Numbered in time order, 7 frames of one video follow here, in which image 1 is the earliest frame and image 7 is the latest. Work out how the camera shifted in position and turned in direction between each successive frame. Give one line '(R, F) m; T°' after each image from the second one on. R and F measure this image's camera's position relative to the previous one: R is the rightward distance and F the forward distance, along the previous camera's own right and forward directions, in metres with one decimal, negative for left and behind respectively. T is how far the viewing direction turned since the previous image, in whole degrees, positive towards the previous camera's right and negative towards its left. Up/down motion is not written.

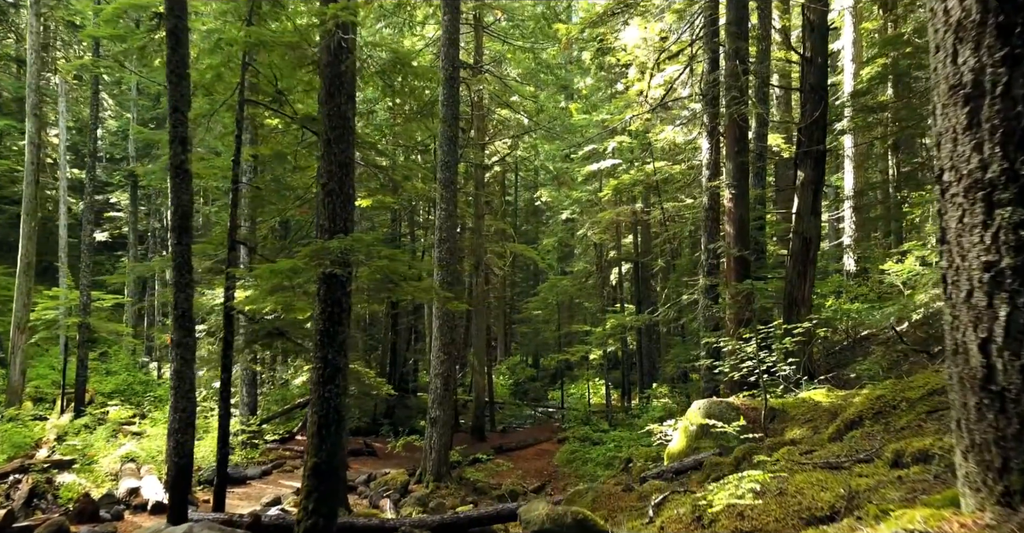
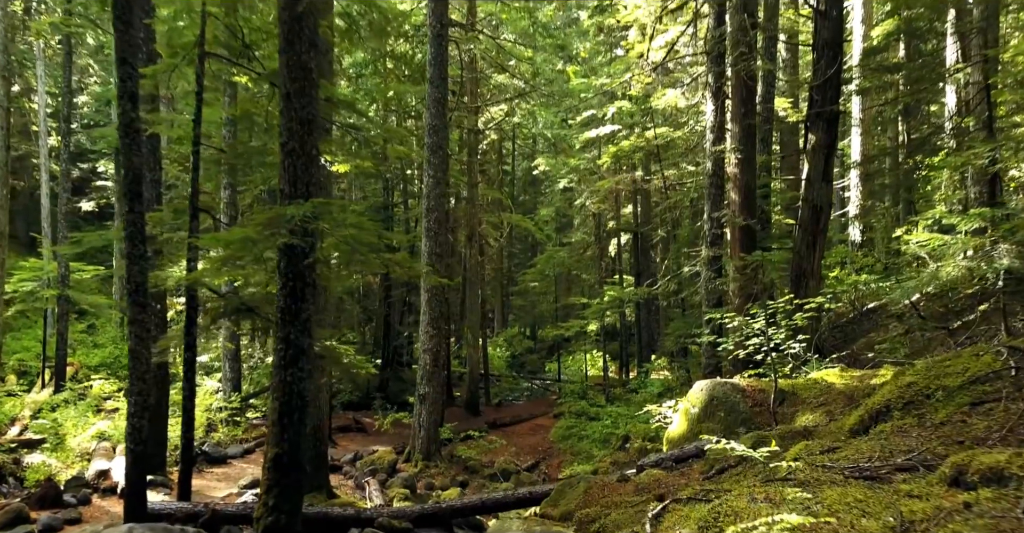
(+0.1, +0.8) m; 0°
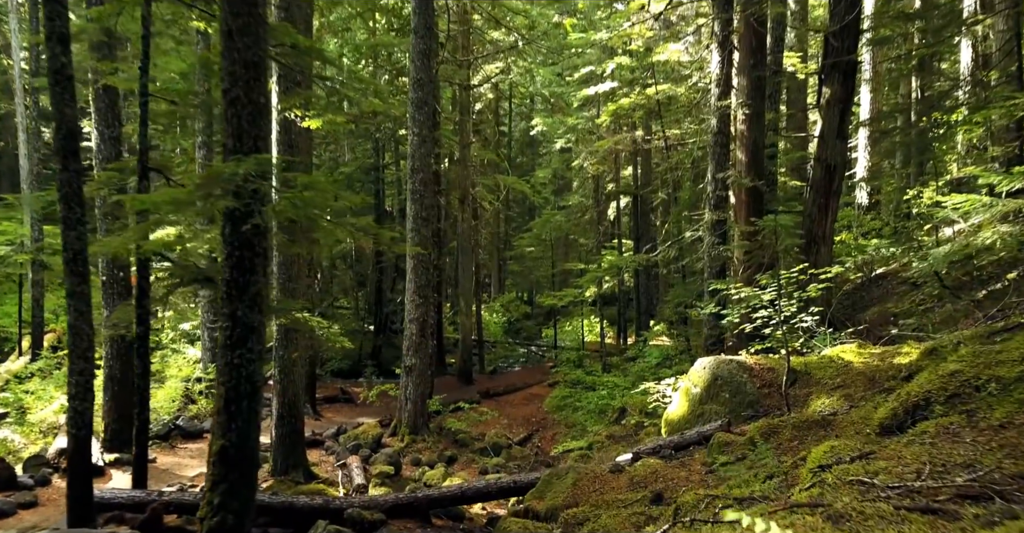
(+0.2, +0.9) m; 0°
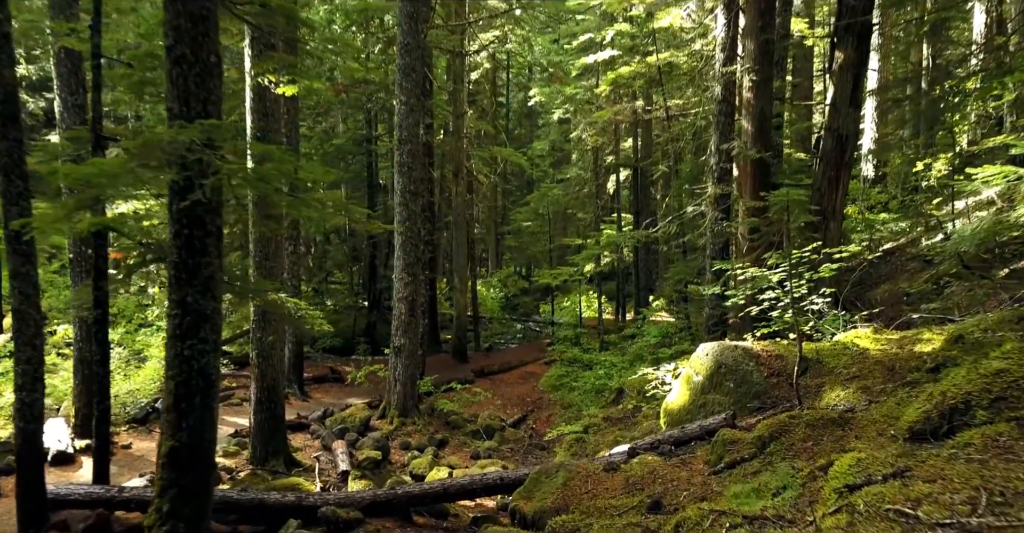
(+0.1, +0.7) m; 0°
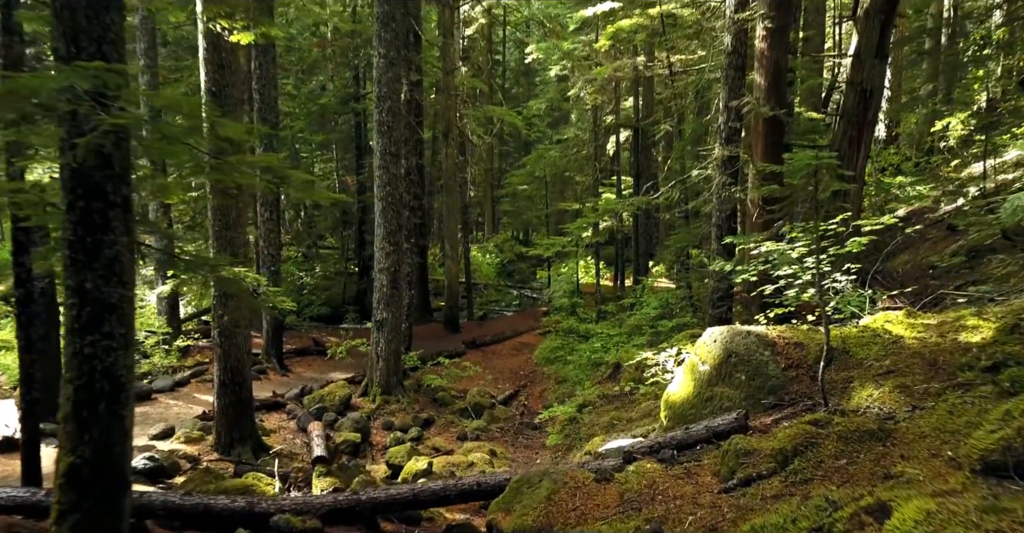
(+0.2, +1.0) m; 0°
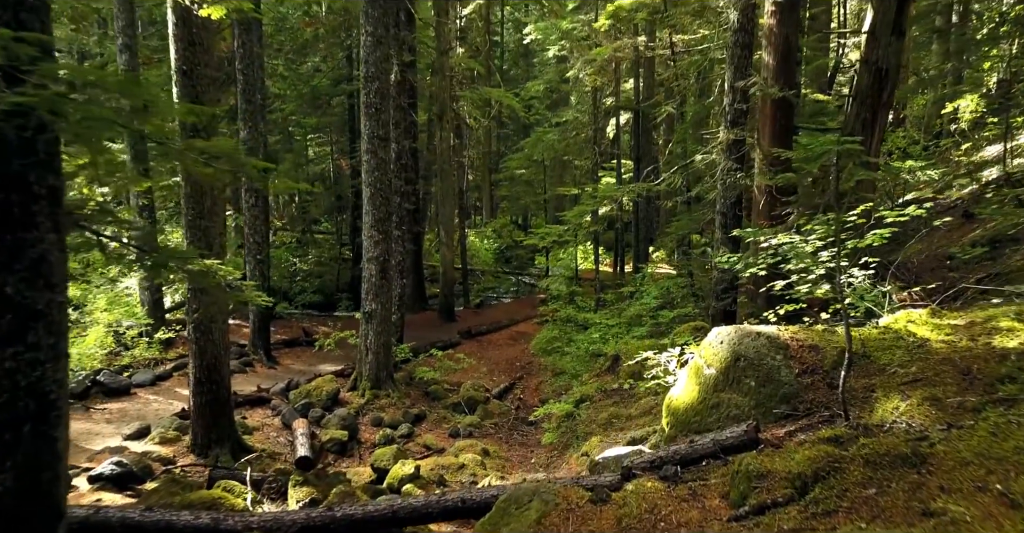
(+0.1, +0.6) m; 0°
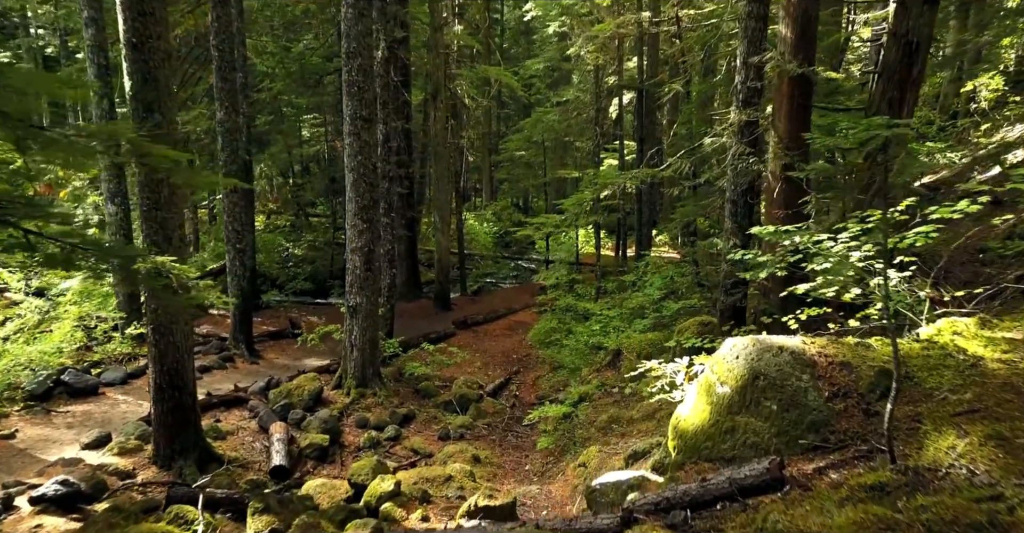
(+0.1, +0.9) m; 0°
